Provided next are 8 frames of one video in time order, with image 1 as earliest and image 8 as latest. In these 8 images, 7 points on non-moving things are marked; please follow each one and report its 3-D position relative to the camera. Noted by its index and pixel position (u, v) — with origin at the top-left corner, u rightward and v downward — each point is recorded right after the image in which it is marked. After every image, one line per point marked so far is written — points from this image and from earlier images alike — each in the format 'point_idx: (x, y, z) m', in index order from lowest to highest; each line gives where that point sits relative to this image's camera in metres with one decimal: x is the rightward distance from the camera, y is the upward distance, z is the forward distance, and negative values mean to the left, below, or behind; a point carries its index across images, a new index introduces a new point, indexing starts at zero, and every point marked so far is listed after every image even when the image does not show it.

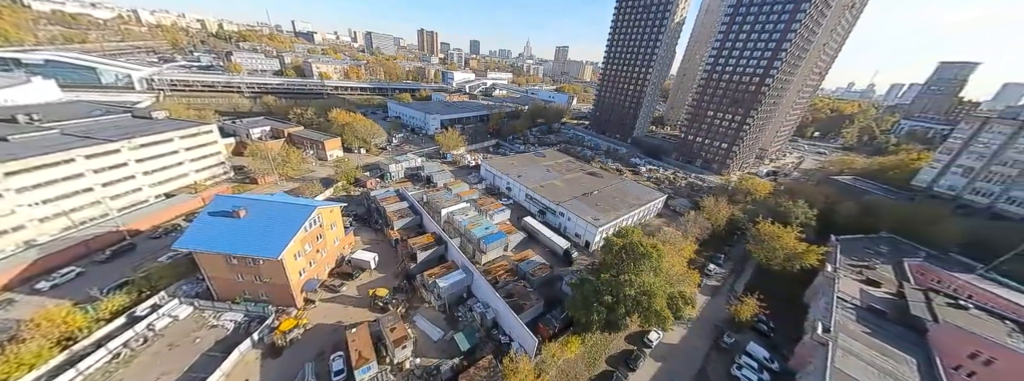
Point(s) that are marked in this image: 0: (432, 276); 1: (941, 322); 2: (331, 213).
0: (-4.8, -5.2, +16.7) m
1: (+23.9, -7.3, +15.5) m
2: (-11.1, -1.4, +17.0) m
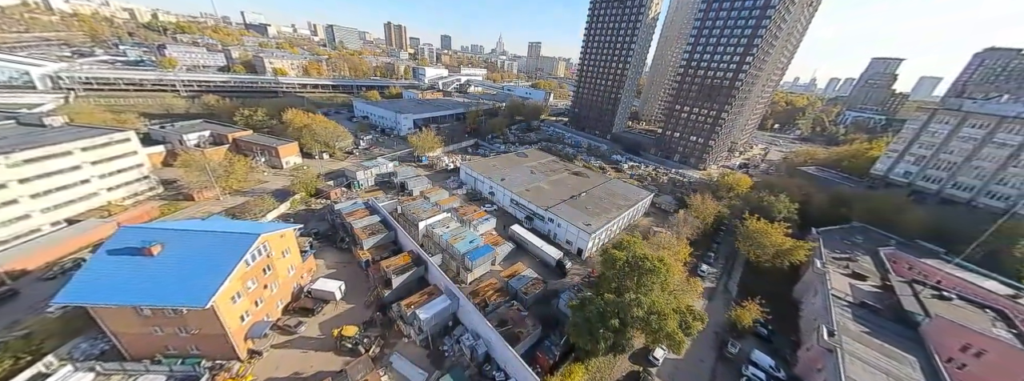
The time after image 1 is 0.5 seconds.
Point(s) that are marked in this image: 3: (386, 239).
0: (-5.2, -6.0, +14.4) m
1: (+23.6, -7.0, +15.5) m
2: (-11.7, -2.4, +14.1) m
3: (-8.8, -3.4, +19.4) m
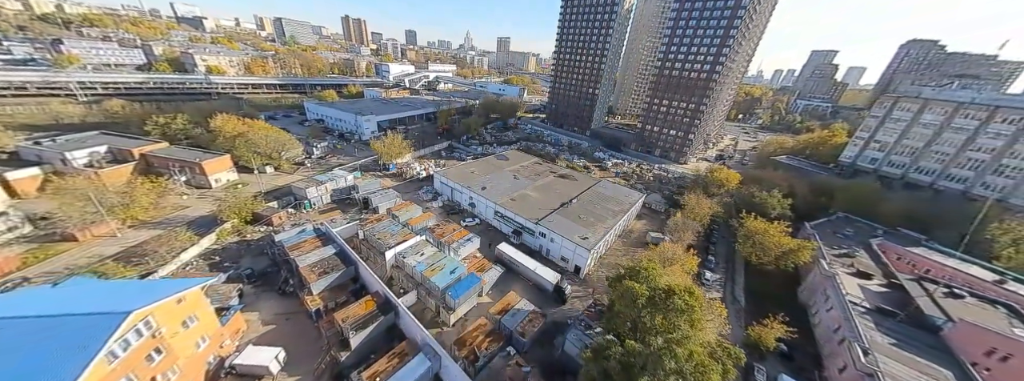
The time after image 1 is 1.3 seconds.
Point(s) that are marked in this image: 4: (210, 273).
0: (-5.3, -7.3, +10.8) m
1: (+23.3, -6.8, +14.5) m
2: (-11.9, -4.1, +10.0) m
3: (-9.4, -4.8, +15.5) m
4: (-17.3, -4.7, +15.8) m
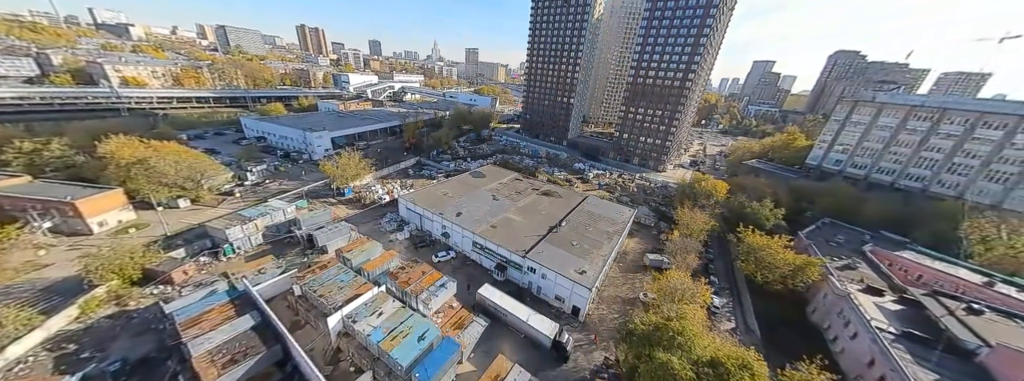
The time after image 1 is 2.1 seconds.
0: (-5.2, -8.9, +6.8) m
1: (+22.8, -7.3, +13.1) m
2: (-11.9, -6.0, +5.4) m
3: (-9.9, -6.8, +11.1) m
4: (-17.7, -7.1, +10.7) m
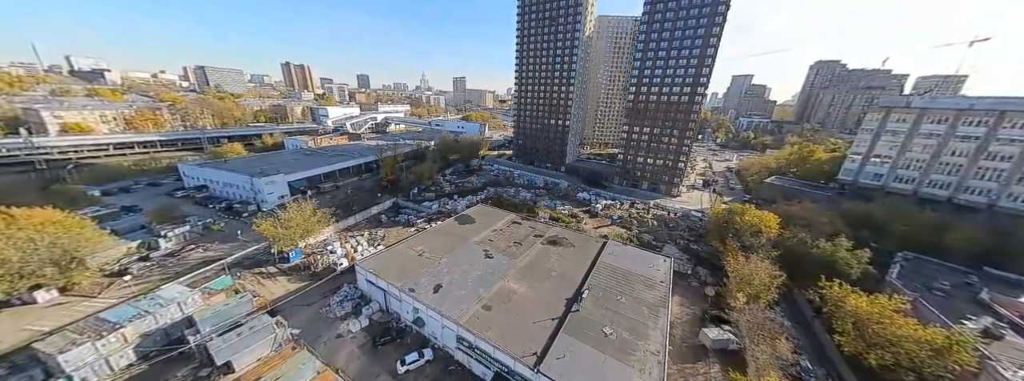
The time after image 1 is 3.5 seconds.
0: (-4.6, -11.4, 0.0) m
1: (+23.3, -8.6, +7.1) m
2: (-11.3, -8.7, -1.3) m
3: (-9.4, -9.9, +4.4) m
4: (-17.2, -10.6, +3.8) m
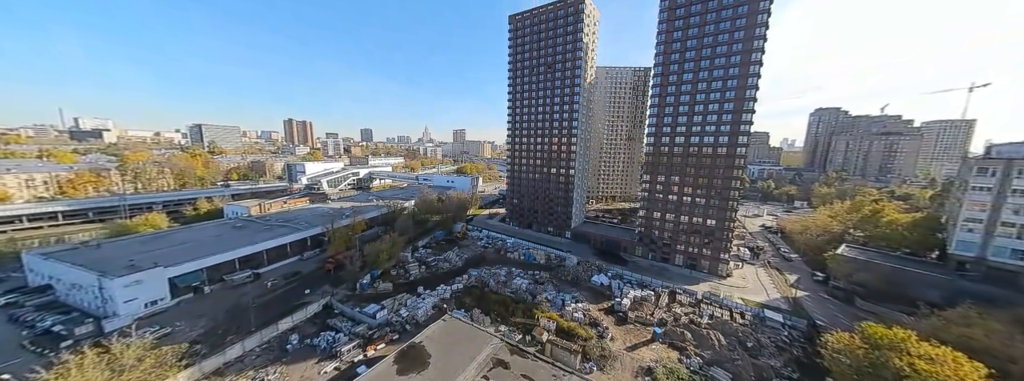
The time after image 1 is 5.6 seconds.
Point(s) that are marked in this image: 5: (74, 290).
0: (-5.6, -13.2, -11.3) m
1: (+22.3, -11.3, -4.0) m
2: (-12.4, -10.5, -12.1) m
3: (-10.4, -12.6, -6.8) m
4: (-18.2, -13.3, -7.4) m
5: (-31.3, -7.0, +19.6) m
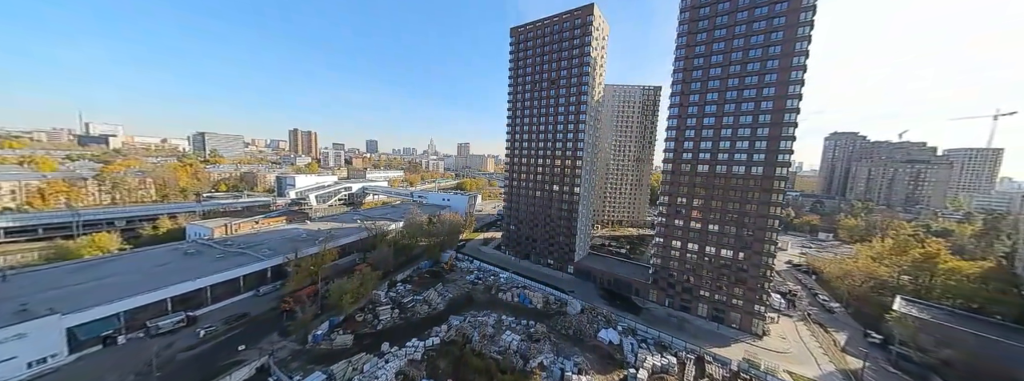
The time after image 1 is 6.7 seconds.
0: (-7.1, -13.7, -16.1) m
1: (+20.9, -13.0, -9.1) m
2: (-13.8, -10.8, -16.7) m
3: (-11.9, -13.2, -11.4) m
4: (-19.7, -13.6, -12.0) m
5: (-32.2, -8.4, +15.5) m
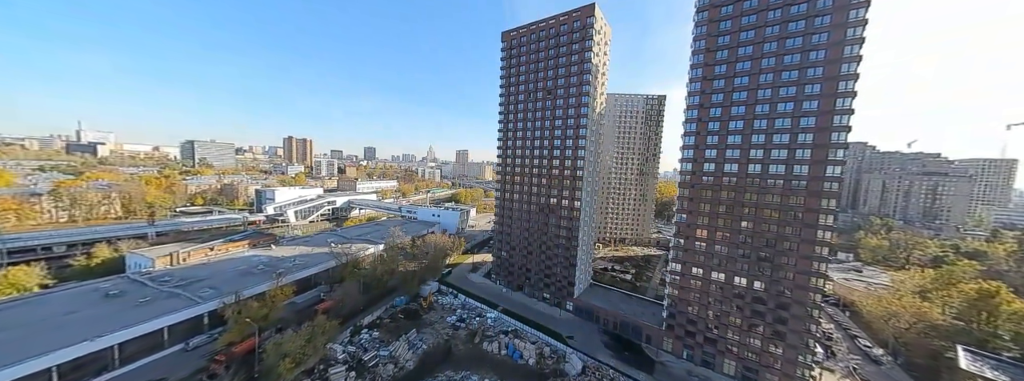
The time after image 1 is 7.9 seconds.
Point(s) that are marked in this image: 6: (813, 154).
0: (-8.2, -15.1, -20.7) m
1: (+19.8, -14.6, -13.7) m
2: (-14.9, -12.1, -21.2) m
3: (-12.9, -14.7, -16.0) m
4: (-20.8, -15.1, -16.6) m
5: (-33.2, -10.5, +11.0) m
6: (+21.1, +2.8, +19.9) m
